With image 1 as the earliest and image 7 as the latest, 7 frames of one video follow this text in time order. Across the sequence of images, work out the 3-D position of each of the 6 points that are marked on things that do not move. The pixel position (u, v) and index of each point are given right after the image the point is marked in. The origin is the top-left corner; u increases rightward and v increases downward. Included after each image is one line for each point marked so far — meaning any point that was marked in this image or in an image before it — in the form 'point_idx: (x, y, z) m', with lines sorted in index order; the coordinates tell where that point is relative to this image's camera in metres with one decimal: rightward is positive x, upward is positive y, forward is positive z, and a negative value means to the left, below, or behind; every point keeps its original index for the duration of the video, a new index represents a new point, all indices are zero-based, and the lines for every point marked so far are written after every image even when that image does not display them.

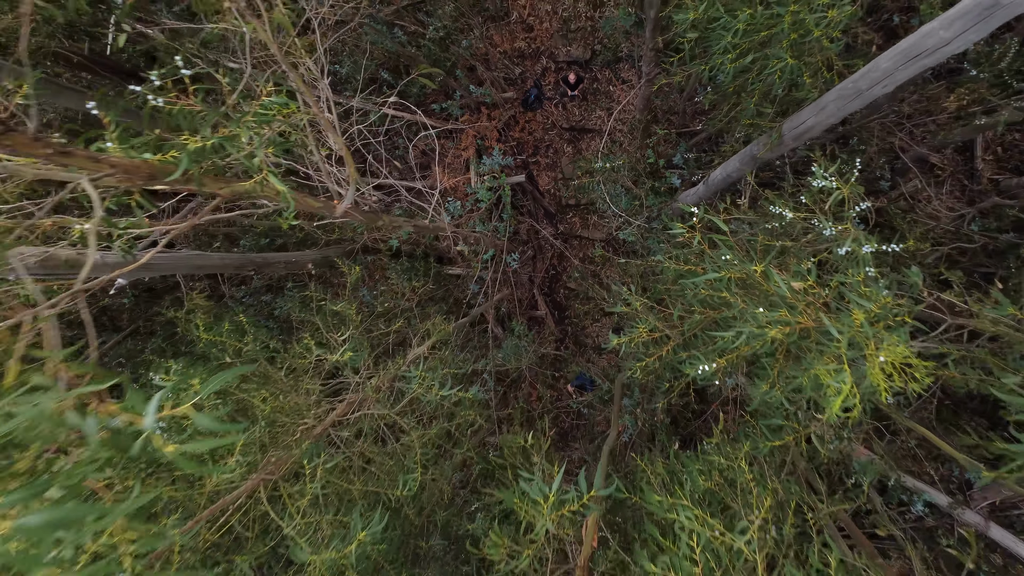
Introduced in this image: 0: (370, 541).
0: (-0.6, -1.0, +1.8) m
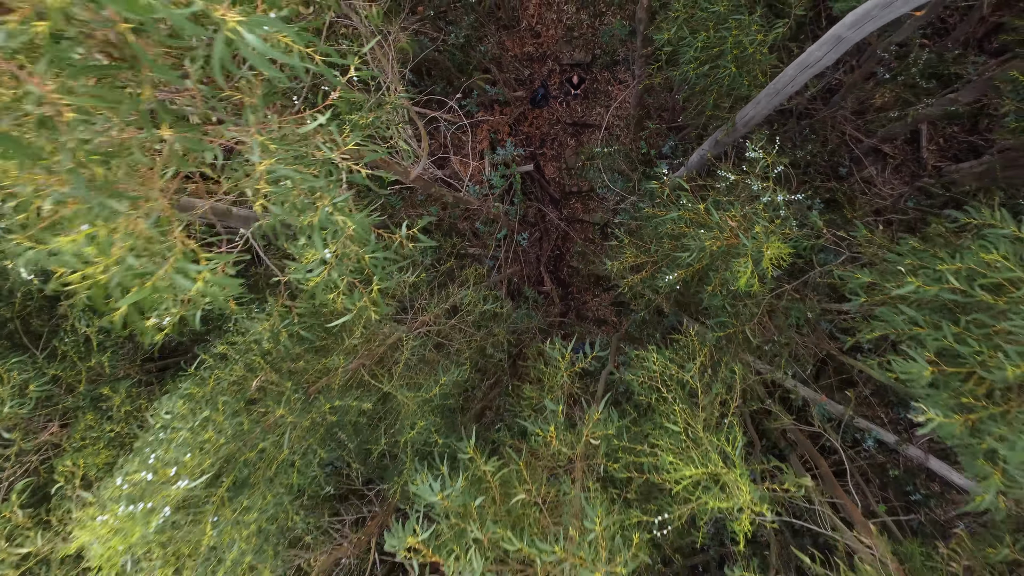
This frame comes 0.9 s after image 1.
0: (-0.4, -0.6, +2.7) m
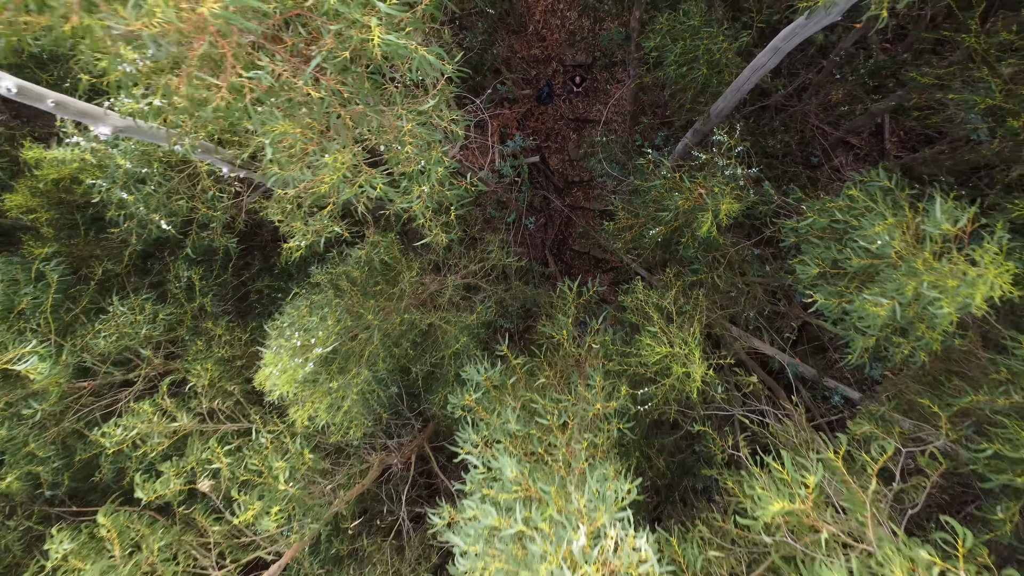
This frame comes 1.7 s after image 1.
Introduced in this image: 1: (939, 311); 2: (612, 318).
0: (-0.2, -0.2, +3.5) m
1: (+1.8, -0.1, +1.8) m
2: (+0.9, -0.2, +3.7) m
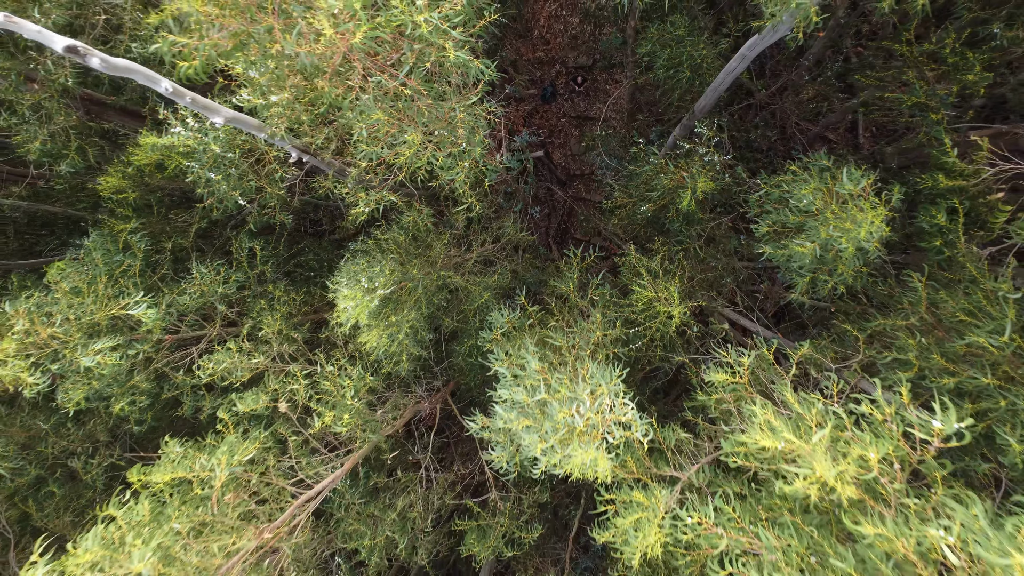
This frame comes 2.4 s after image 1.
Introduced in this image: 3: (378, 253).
0: (-0.1, +0.1, +4.2) m
1: (+1.9, +0.2, +2.5) m
2: (+1.0, +0.1, +4.4) m
3: (-1.1, +0.3, +3.7) m
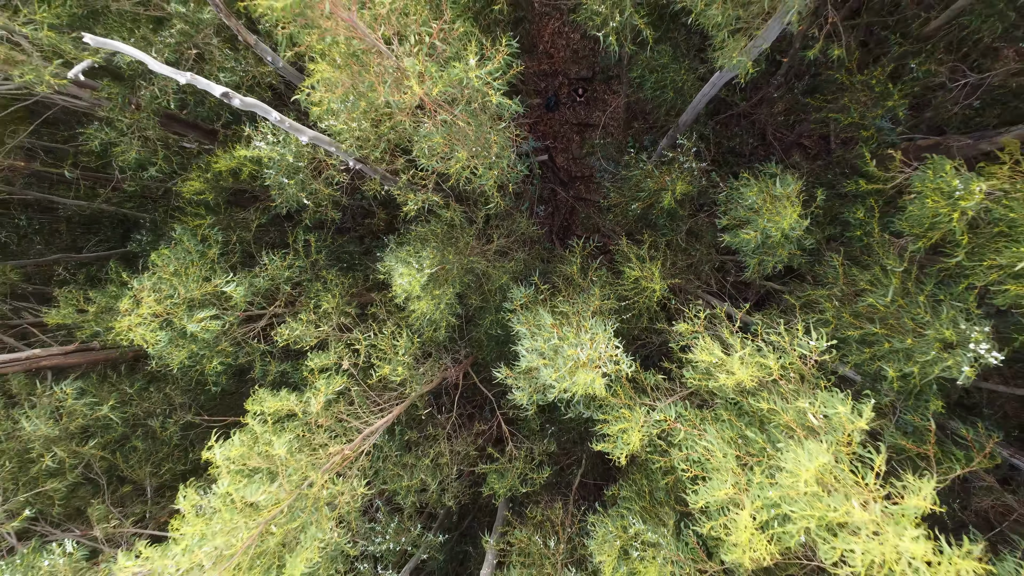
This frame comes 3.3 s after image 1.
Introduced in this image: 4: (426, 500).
0: (+0.1, +0.3, +5.1) m
1: (+2.1, +0.4, +3.4) m
2: (+1.2, +0.3, +5.3) m
3: (-1.0, +0.5, +4.6) m
4: (-1.1, -2.7, +5.4) m
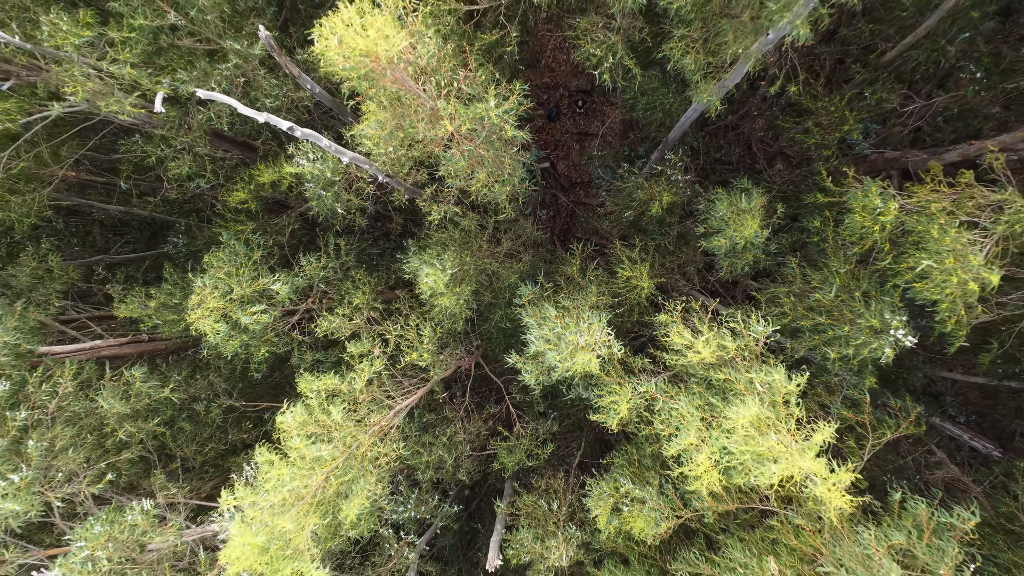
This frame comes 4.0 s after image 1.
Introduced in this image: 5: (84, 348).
0: (+0.2, +0.3, +5.8) m
1: (+2.2, +0.4, +4.1) m
2: (+1.3, +0.3, +6.0) m
3: (-0.9, +0.5, +5.2) m
4: (-1.0, -2.6, +6.1) m
5: (-5.3, -0.7, +5.4) m
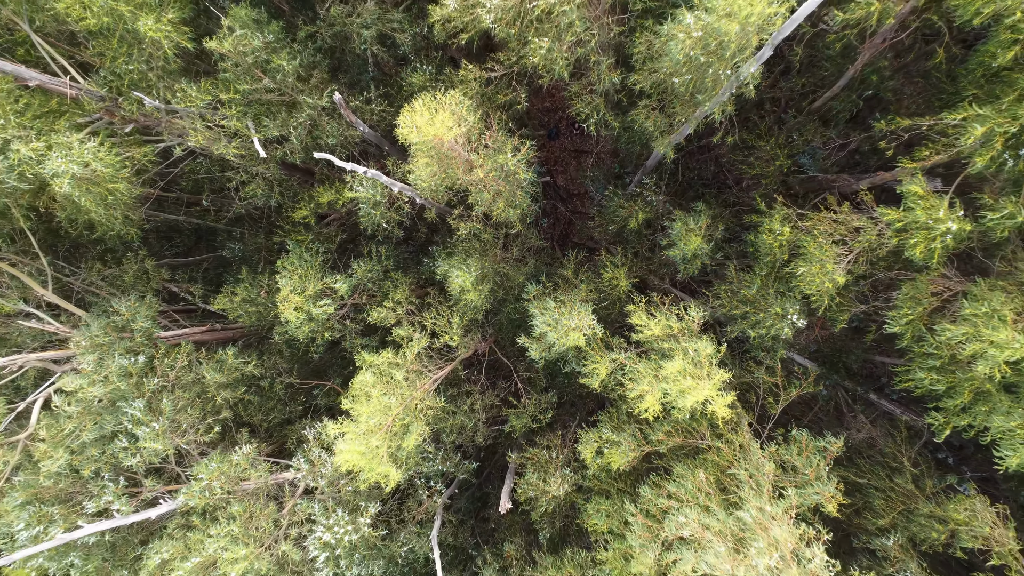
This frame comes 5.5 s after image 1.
0: (+0.3, +0.3, +7.3) m
1: (+2.3, +0.5, +5.6) m
2: (+1.4, +0.3, +7.5) m
3: (-0.7, +0.5, +6.7) m
4: (-0.9, -2.6, +7.6) m
5: (-5.2, -0.7, +6.9) m
